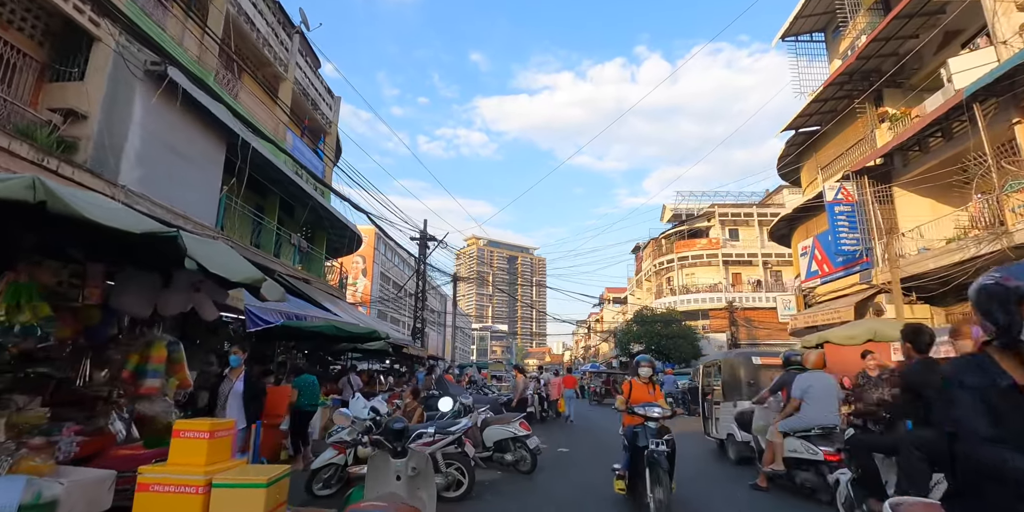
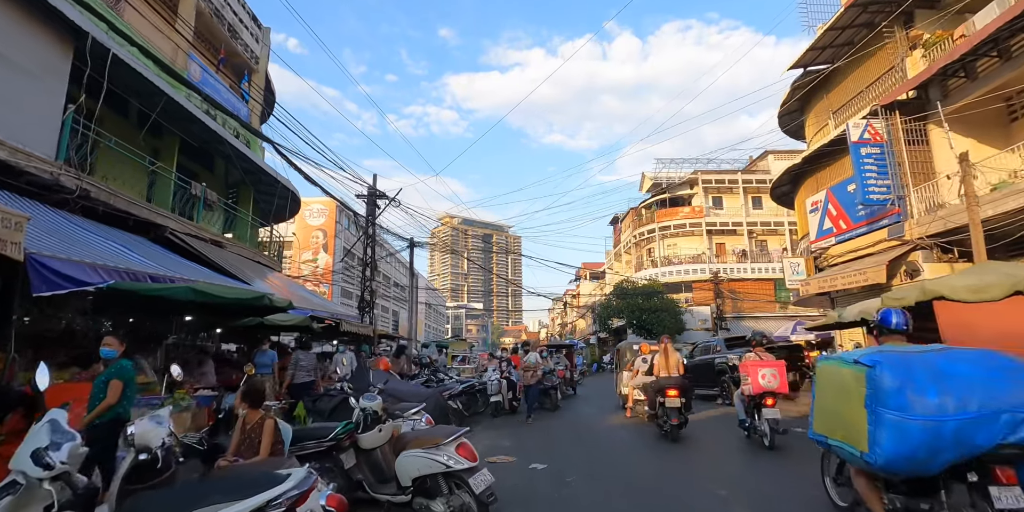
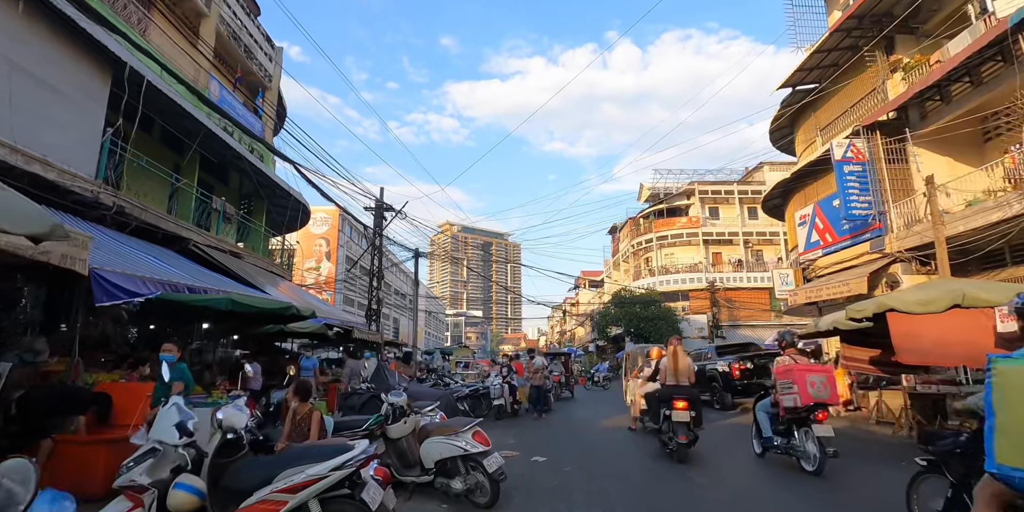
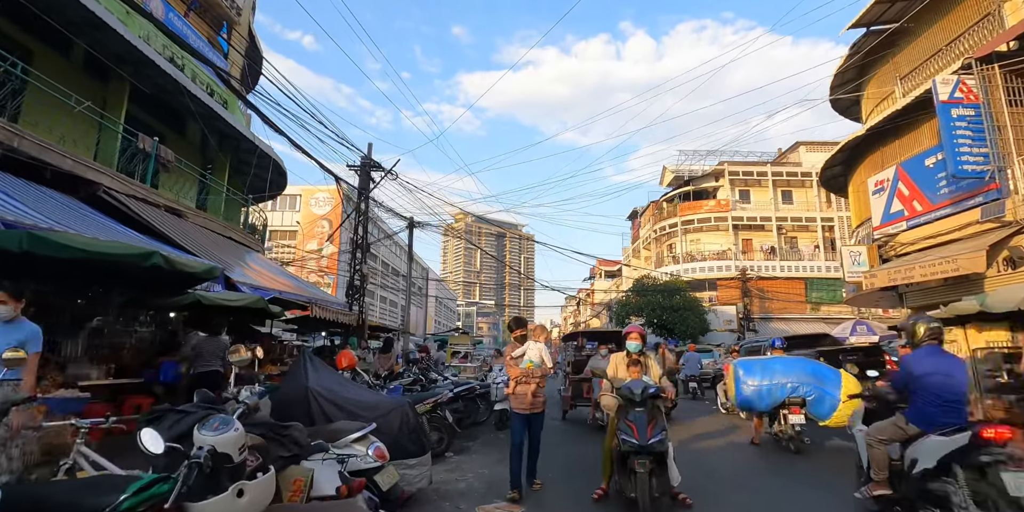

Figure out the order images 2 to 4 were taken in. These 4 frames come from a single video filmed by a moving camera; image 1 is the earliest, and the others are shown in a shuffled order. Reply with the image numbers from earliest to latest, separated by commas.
3, 2, 4
